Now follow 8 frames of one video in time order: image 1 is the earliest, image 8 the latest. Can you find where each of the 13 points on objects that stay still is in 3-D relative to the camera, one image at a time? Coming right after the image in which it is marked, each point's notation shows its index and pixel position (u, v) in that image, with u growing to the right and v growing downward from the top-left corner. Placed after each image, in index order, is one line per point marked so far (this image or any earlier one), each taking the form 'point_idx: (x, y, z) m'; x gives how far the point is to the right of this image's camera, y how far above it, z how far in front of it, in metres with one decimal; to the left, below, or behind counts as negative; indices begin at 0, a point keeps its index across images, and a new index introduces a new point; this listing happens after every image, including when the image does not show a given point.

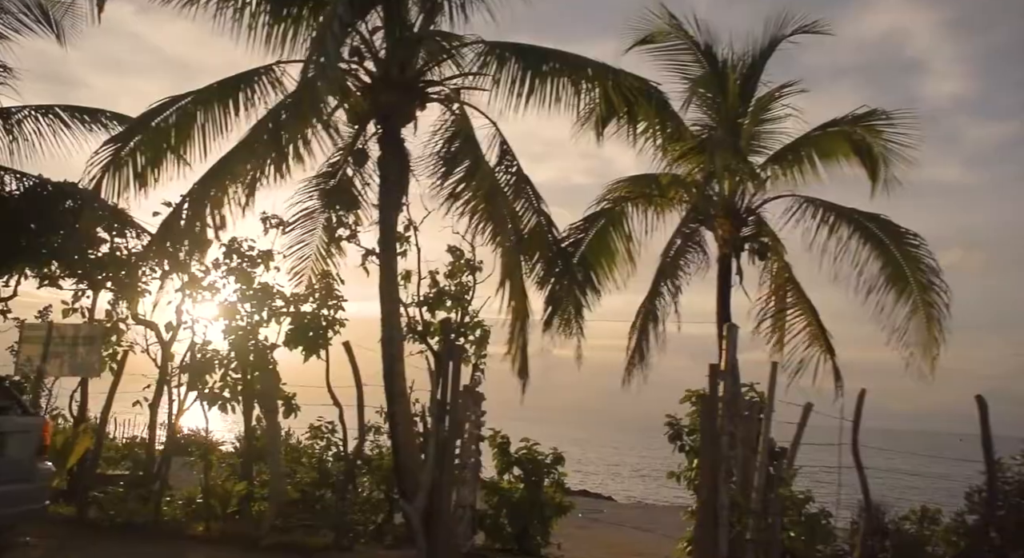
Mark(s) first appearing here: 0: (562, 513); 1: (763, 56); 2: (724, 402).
0: (+0.6, -2.9, +11.0) m
1: (+2.5, +2.3, +9.1) m
2: (+1.7, -1.0, +7.3) m
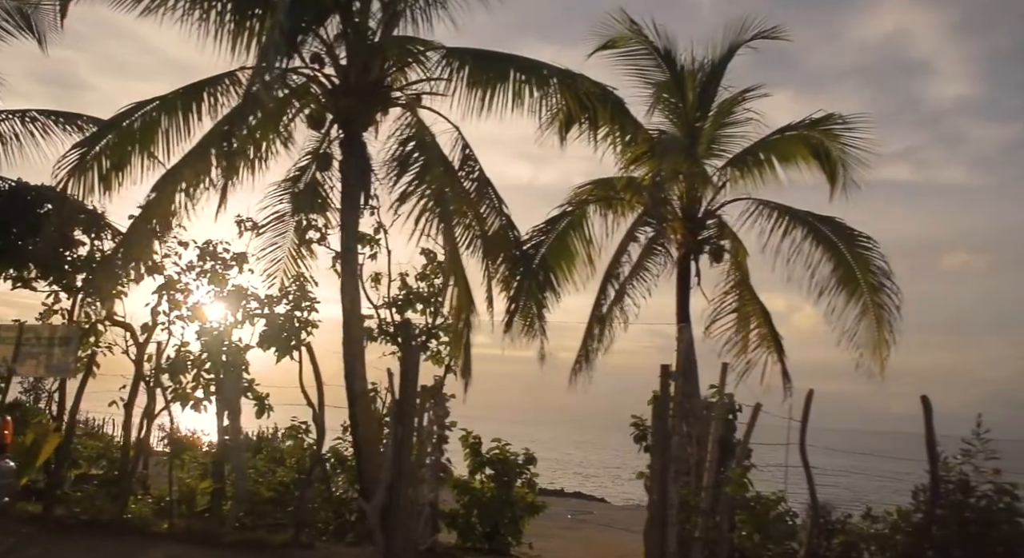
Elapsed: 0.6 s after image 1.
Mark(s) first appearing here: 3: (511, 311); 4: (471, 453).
0: (+0.3, -2.9, +11.1) m
1: (+2.1, +2.3, +9.2) m
2: (+1.4, -1.0, +7.4) m
3: (0.0, -0.3, +8.7) m
4: (-0.5, -2.2, +11.2) m
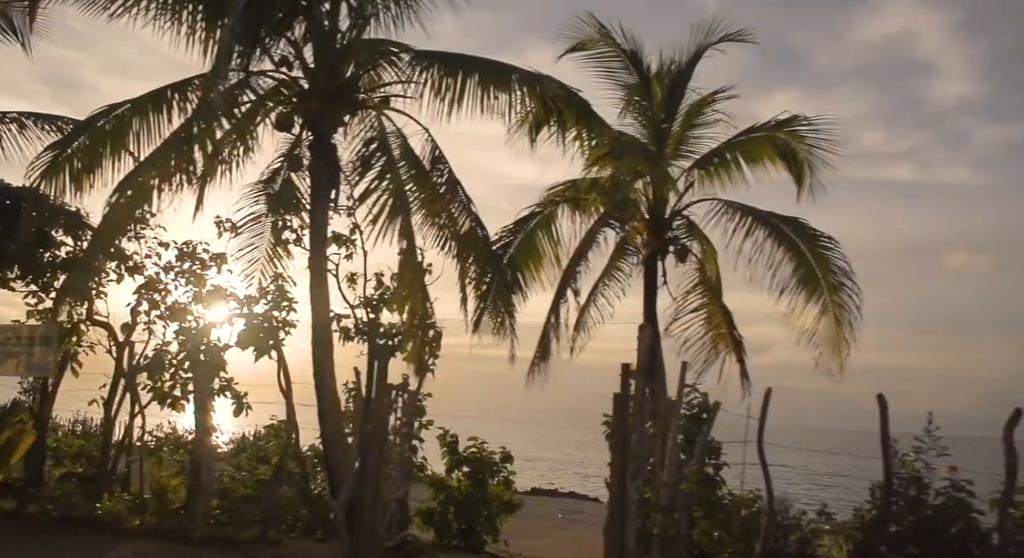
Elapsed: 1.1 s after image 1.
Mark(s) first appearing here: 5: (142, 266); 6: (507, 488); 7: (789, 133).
0: (0.0, -2.9, +11.2) m
1: (+1.8, +2.3, +9.3) m
2: (+1.0, -1.0, +7.5) m
3: (-0.3, -0.3, +8.8) m
4: (-0.8, -2.2, +11.3) m
5: (-4.6, +0.2, +11.1) m
6: (-0.1, -2.7, +11.5) m
7: (+2.8, +1.5, +9.0) m
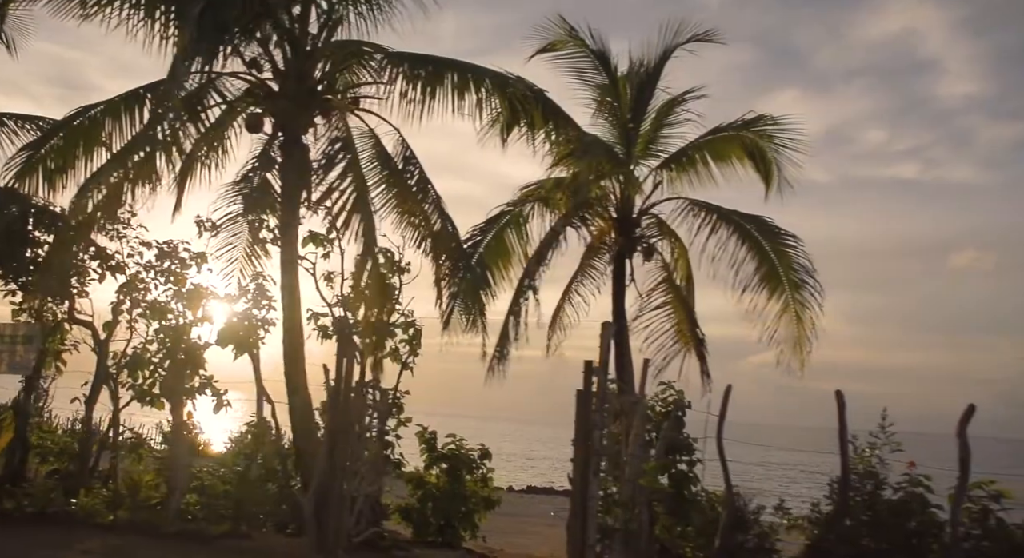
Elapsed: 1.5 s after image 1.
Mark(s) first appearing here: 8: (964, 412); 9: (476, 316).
0: (-0.3, -2.9, +11.4) m
1: (+1.5, +2.3, +9.4) m
2: (+0.7, -1.0, +7.6) m
3: (-0.6, -0.3, +8.9) m
4: (-1.1, -2.2, +11.5) m
5: (-4.9, +0.2, +11.2) m
6: (-0.3, -2.7, +11.6) m
7: (+2.5, +1.5, +9.1) m
8: (+3.6, -1.1, +7.1) m
9: (-0.4, -0.4, +8.9) m
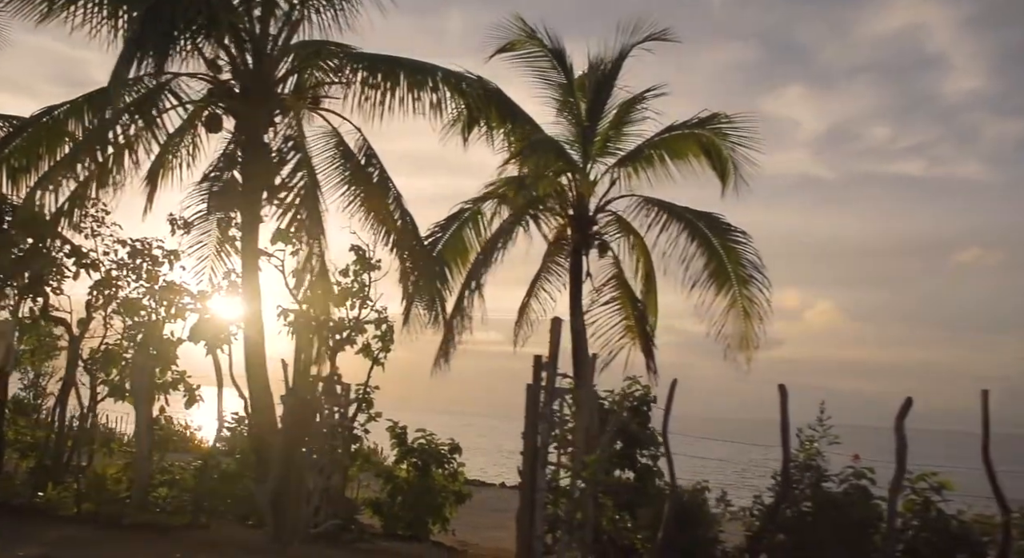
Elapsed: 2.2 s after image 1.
0: (-0.7, -2.9, +11.5) m
1: (+1.1, +2.3, +9.5) m
2: (+0.3, -1.0, +7.7) m
3: (-1.0, -0.2, +9.1) m
4: (-1.5, -2.1, +11.6) m
5: (-5.3, +0.2, +11.4) m
6: (-0.8, -2.7, +11.8) m
7: (+2.1, +1.5, +9.2) m
8: (+3.2, -1.0, +7.2) m
9: (-0.8, -0.3, +9.0) m
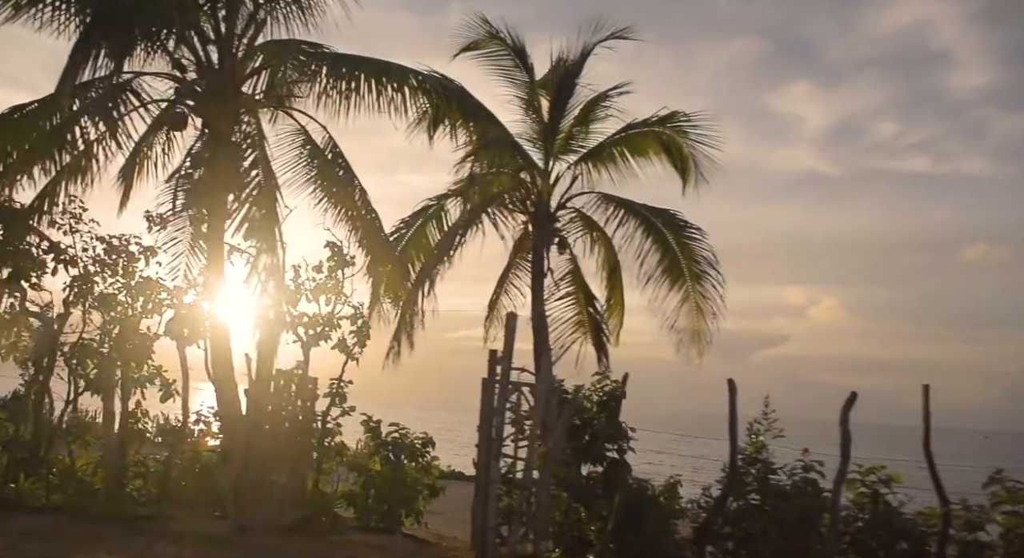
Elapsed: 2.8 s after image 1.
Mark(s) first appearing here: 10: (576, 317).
0: (-1.1, -2.8, +11.7) m
1: (+0.7, +2.4, +9.6) m
2: (-0.1, -1.0, +7.9) m
3: (-1.4, -0.2, +9.2) m
4: (-1.9, -2.1, +11.8) m
5: (-5.7, +0.3, +11.6) m
6: (-1.1, -2.6, +11.9) m
7: (+1.7, +1.6, +9.3) m
8: (+2.8, -1.0, +7.3) m
9: (-1.2, -0.3, +9.2) m
10: (+0.7, -0.4, +10.1) m
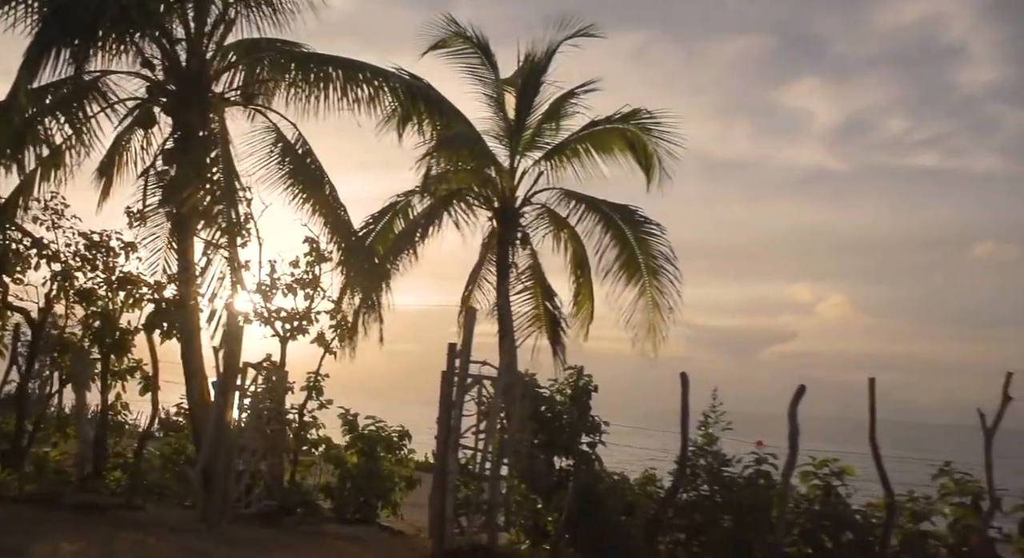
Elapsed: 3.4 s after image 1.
0: (-1.4, -2.8, +11.8) m
1: (+0.4, +2.4, +9.7) m
2: (-0.5, -0.9, +8.0) m
3: (-1.8, -0.1, +9.4) m
4: (-2.2, -2.0, +11.9) m
5: (-6.1, +0.3, +11.8) m
6: (-1.5, -2.5, +12.1) m
7: (+1.3, +1.6, +9.4) m
8: (+2.4, -1.0, +7.4) m
9: (-1.5, -0.2, +9.3) m
10: (+0.3, -0.4, +10.2) m
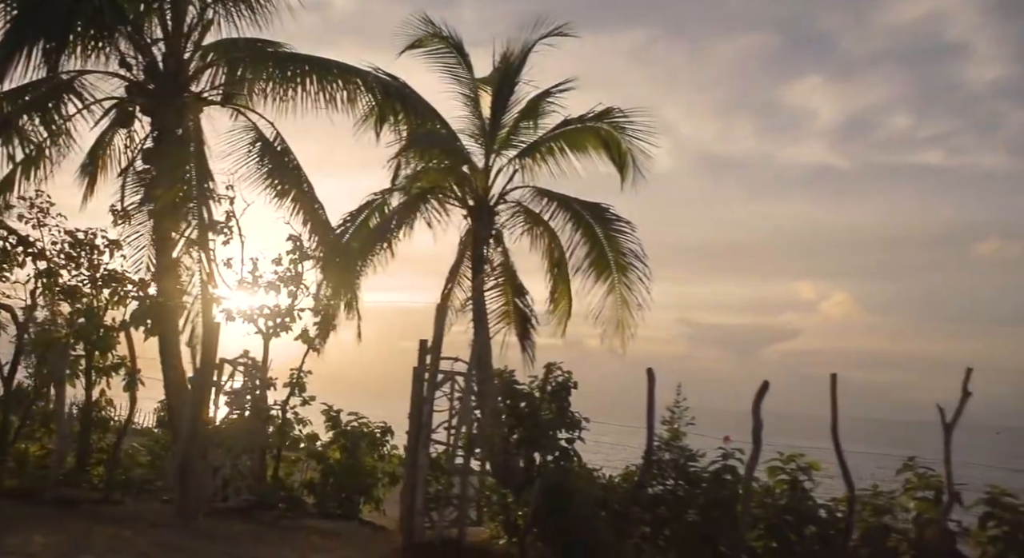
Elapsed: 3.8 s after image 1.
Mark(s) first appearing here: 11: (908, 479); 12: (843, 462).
0: (-1.7, -2.7, +11.9) m
1: (+0.1, +2.5, +9.8) m
2: (-0.8, -0.9, +8.1) m
3: (-2.0, -0.1, +9.5) m
4: (-2.5, -2.0, +12.0) m
5: (-6.3, +0.4, +11.9) m
6: (-1.7, -2.5, +12.2) m
7: (+1.1, +1.7, +9.5) m
8: (+2.1, -0.9, +7.5) m
9: (-1.8, -0.2, +9.4) m
10: (0.0, -0.3, +10.3) m
11: (+3.4, -1.7, +7.7) m
12: (+2.8, -1.5, +7.4) m
